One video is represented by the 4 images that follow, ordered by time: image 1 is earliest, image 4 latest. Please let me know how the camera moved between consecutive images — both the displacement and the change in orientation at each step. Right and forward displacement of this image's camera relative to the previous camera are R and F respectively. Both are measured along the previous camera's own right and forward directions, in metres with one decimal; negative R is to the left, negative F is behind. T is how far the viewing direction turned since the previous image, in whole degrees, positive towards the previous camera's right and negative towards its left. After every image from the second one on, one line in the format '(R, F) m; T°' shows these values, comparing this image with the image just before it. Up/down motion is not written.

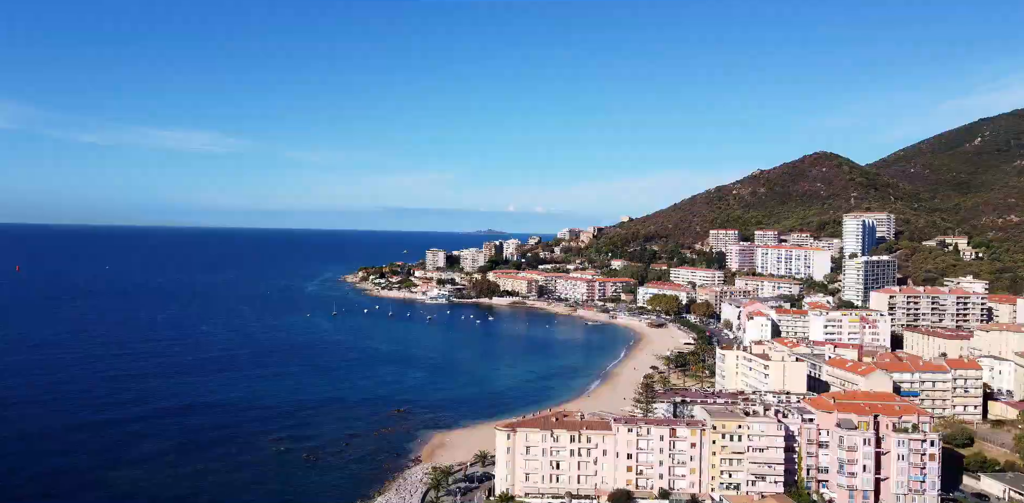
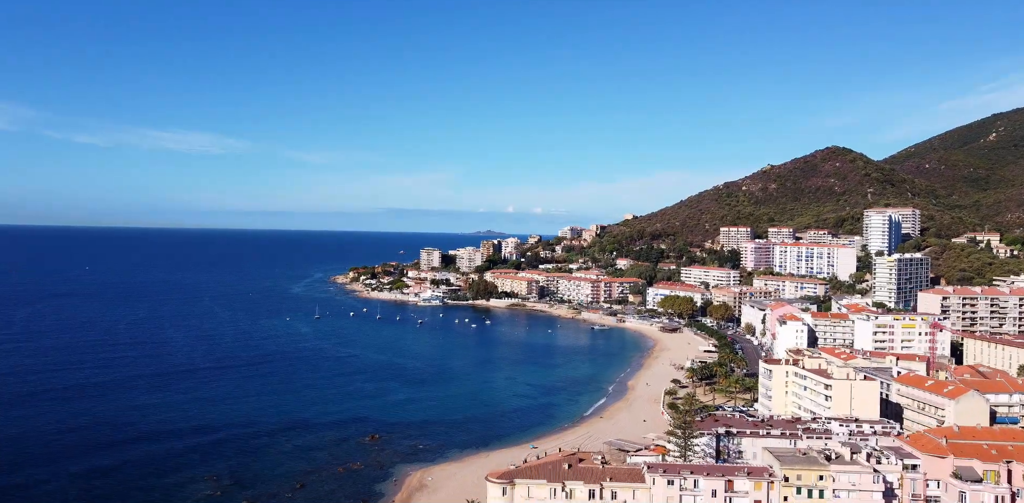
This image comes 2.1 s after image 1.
(+0.1, +8.3) m; 0°
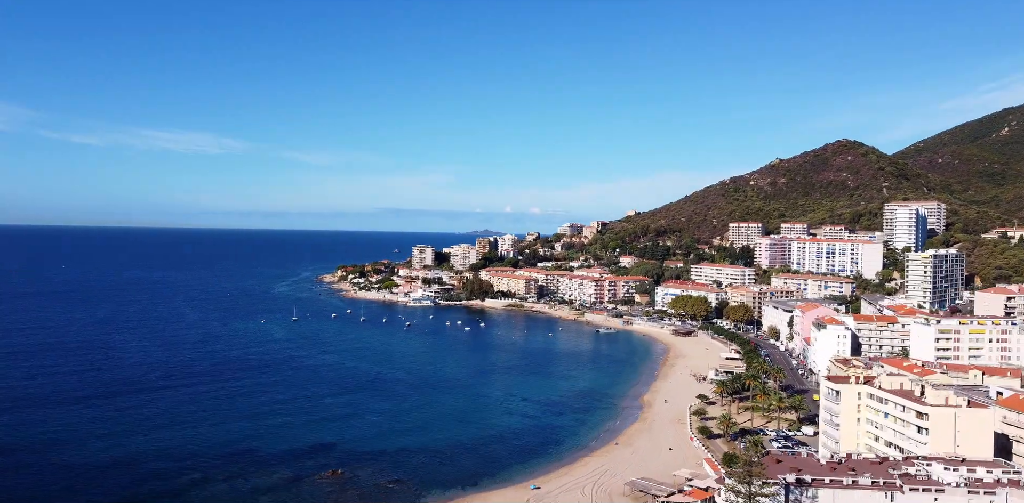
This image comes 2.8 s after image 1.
(+0.1, +7.9) m; 0°
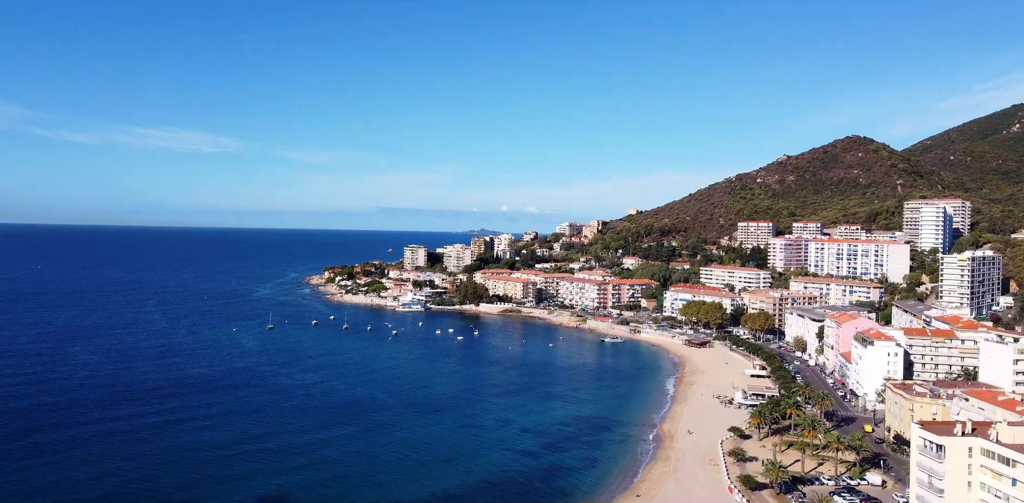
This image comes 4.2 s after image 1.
(0.0, +7.1) m; 0°
